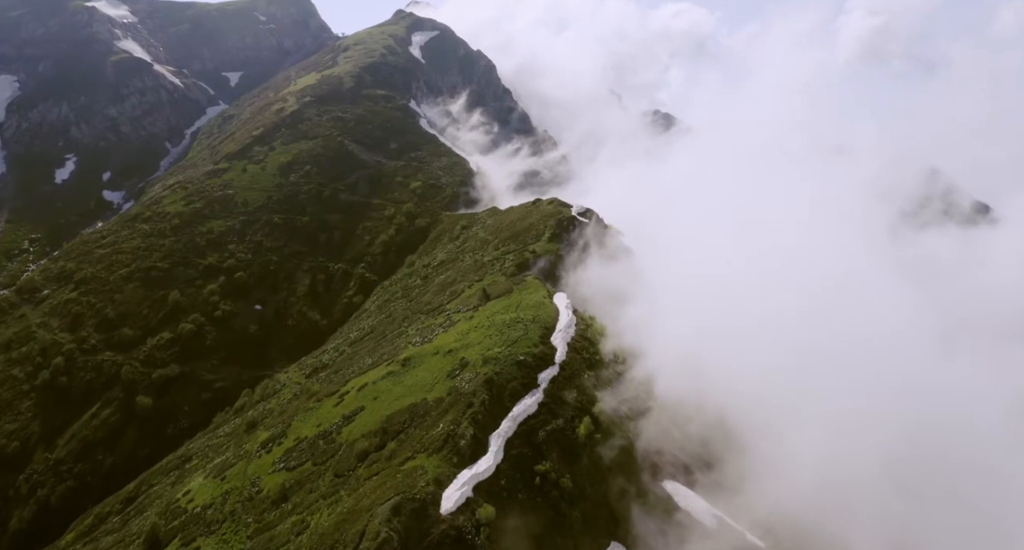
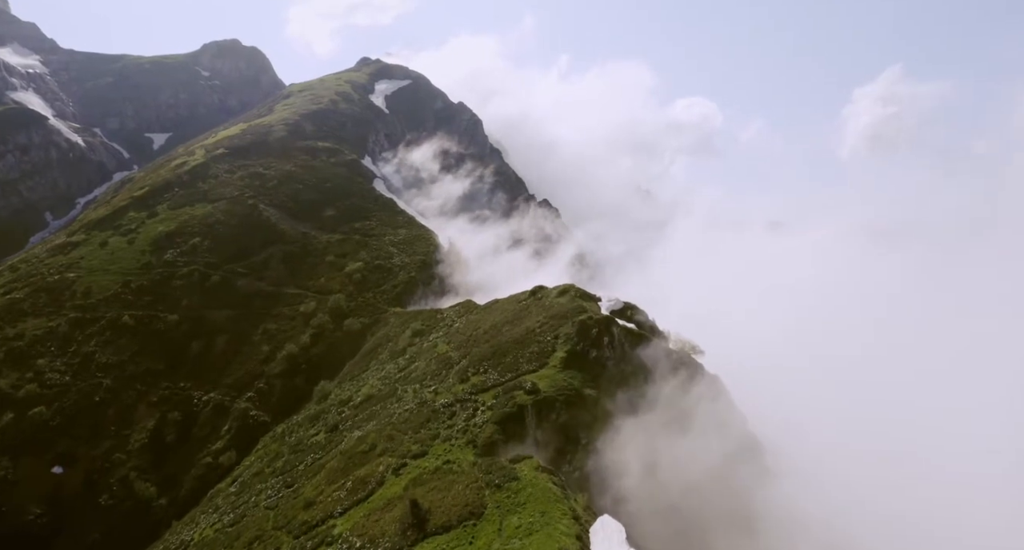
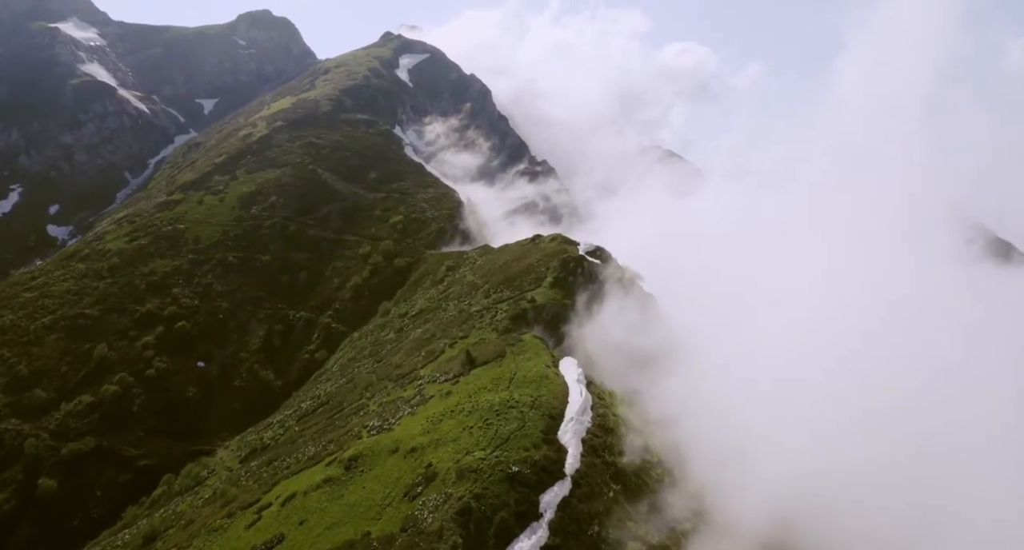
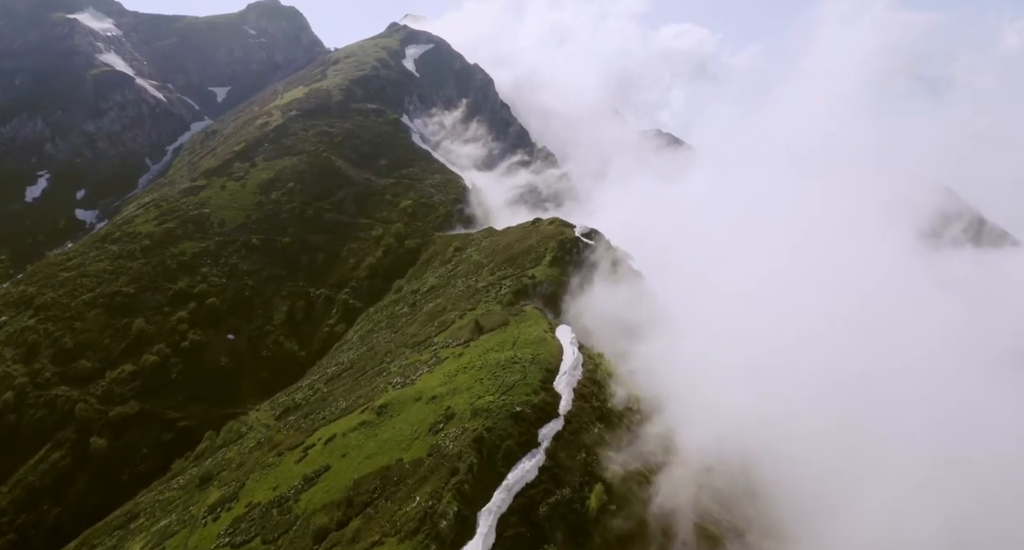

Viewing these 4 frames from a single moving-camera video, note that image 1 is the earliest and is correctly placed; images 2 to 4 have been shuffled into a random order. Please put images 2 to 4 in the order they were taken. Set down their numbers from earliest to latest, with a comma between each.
4, 3, 2
